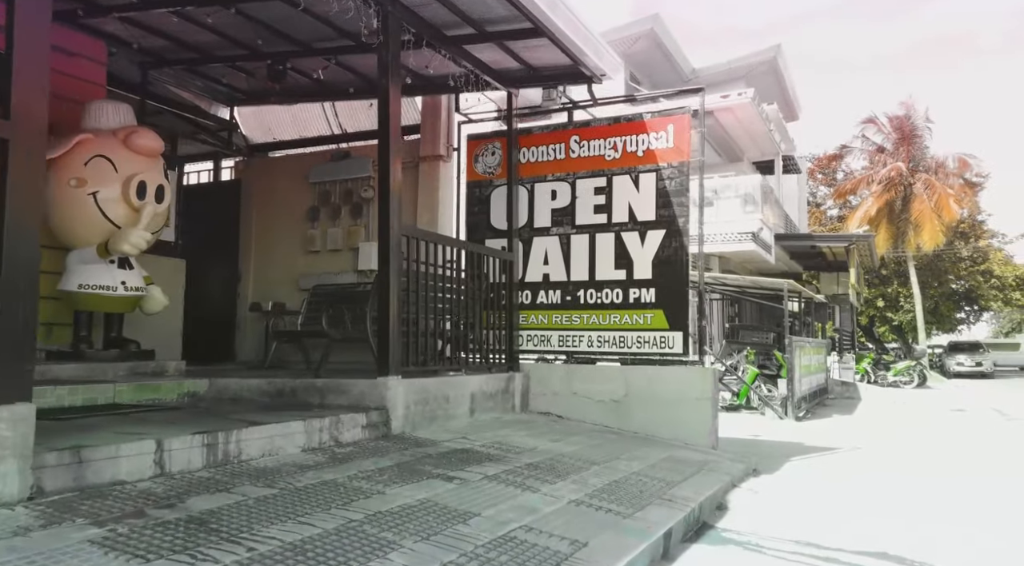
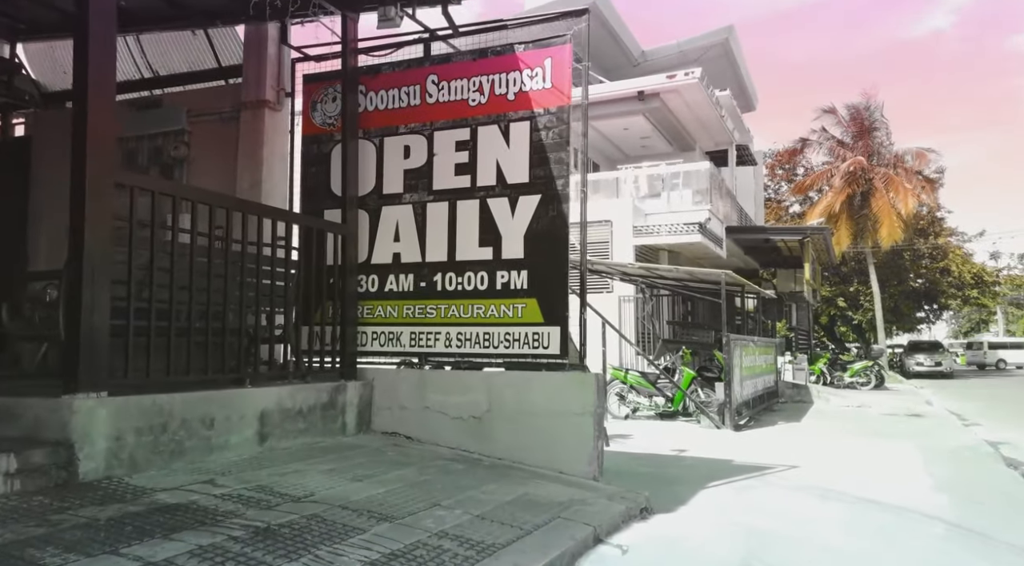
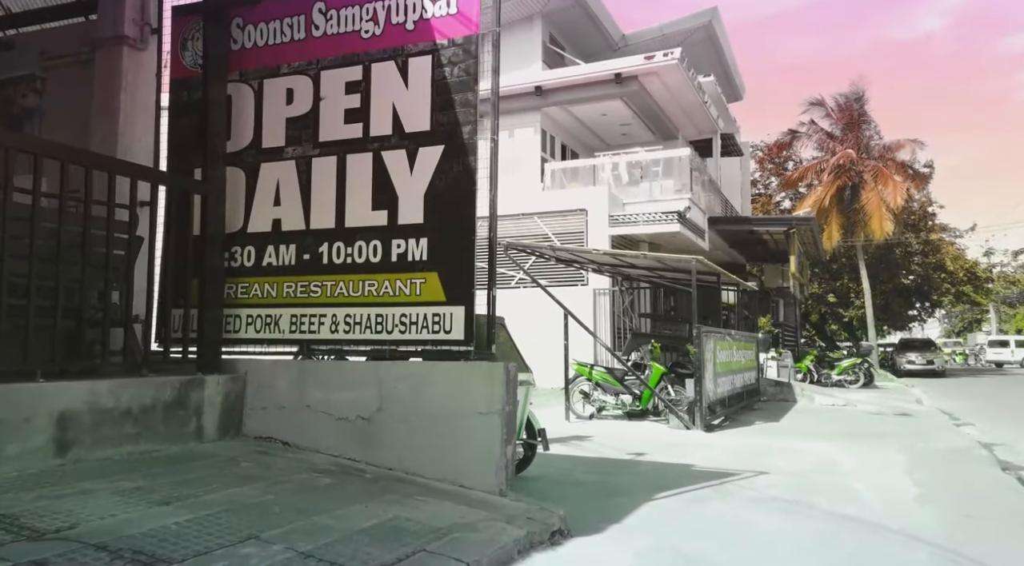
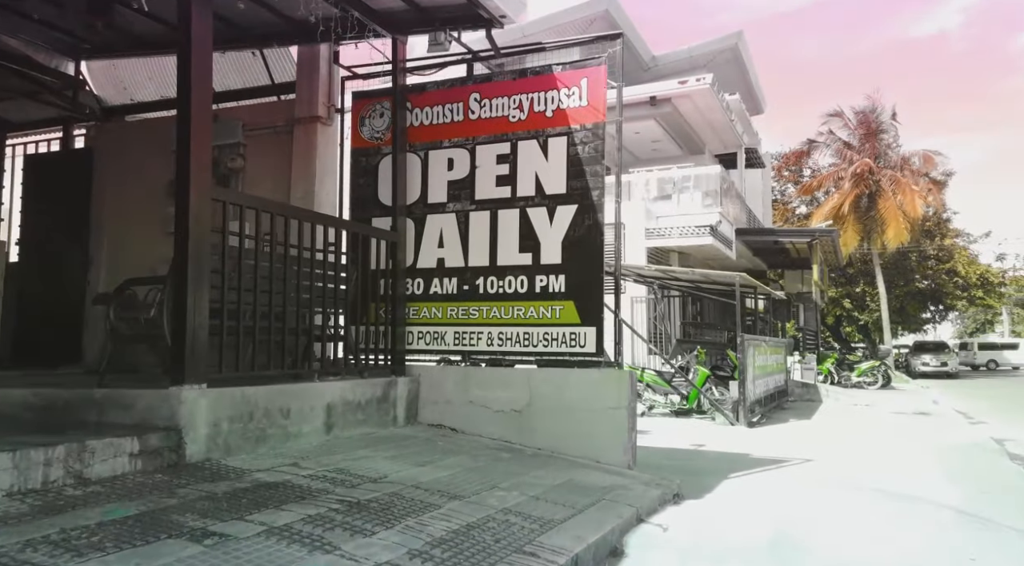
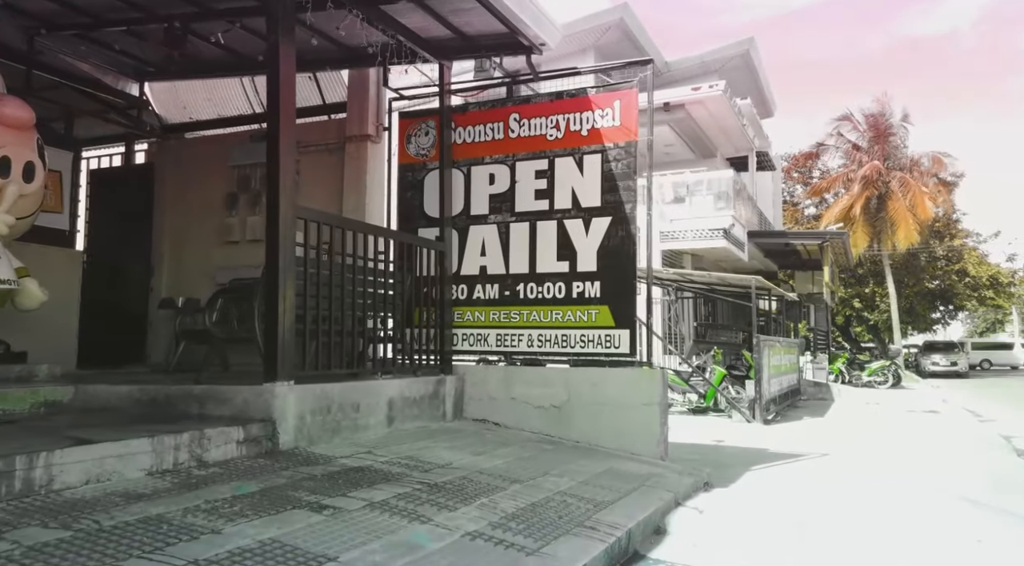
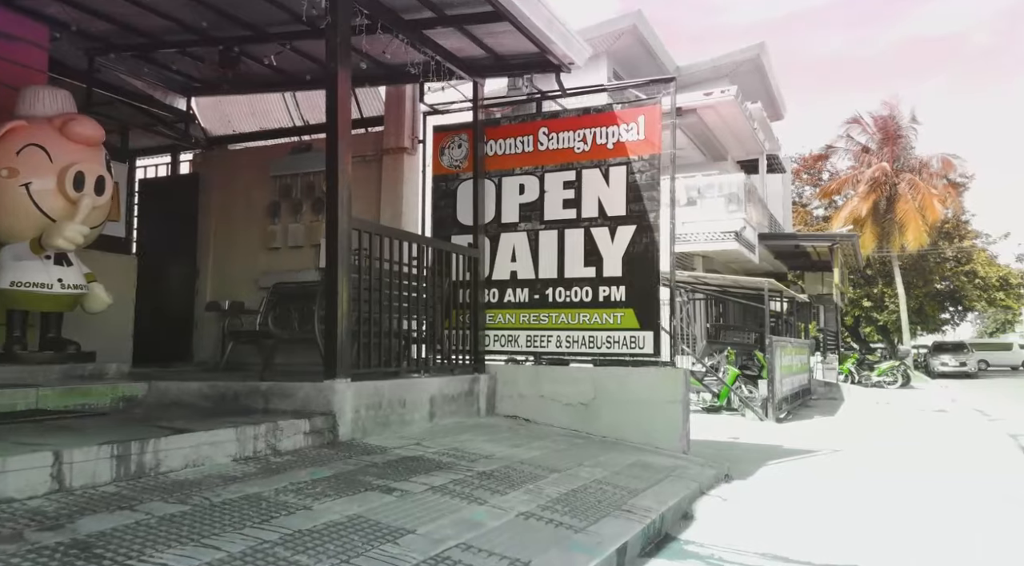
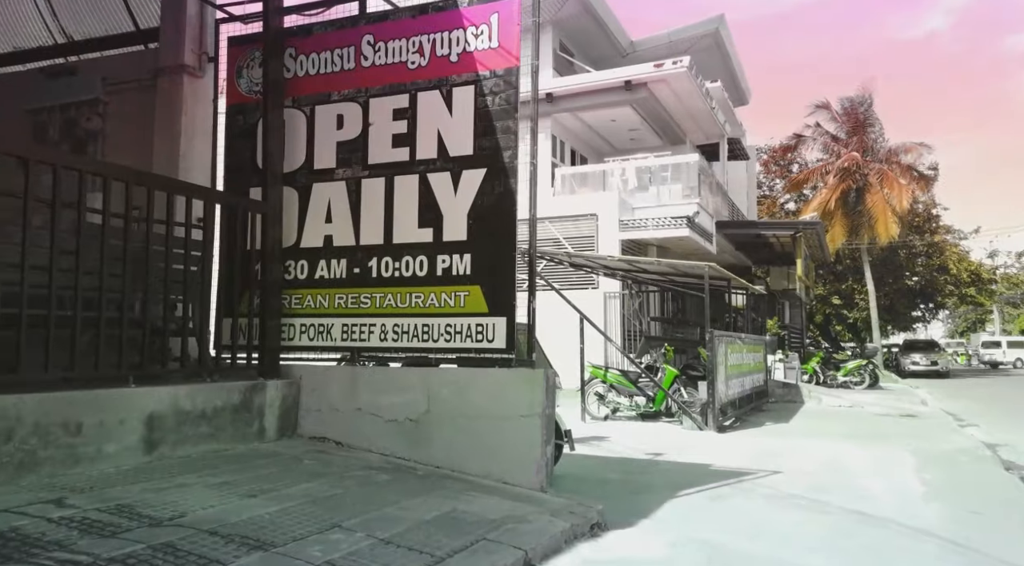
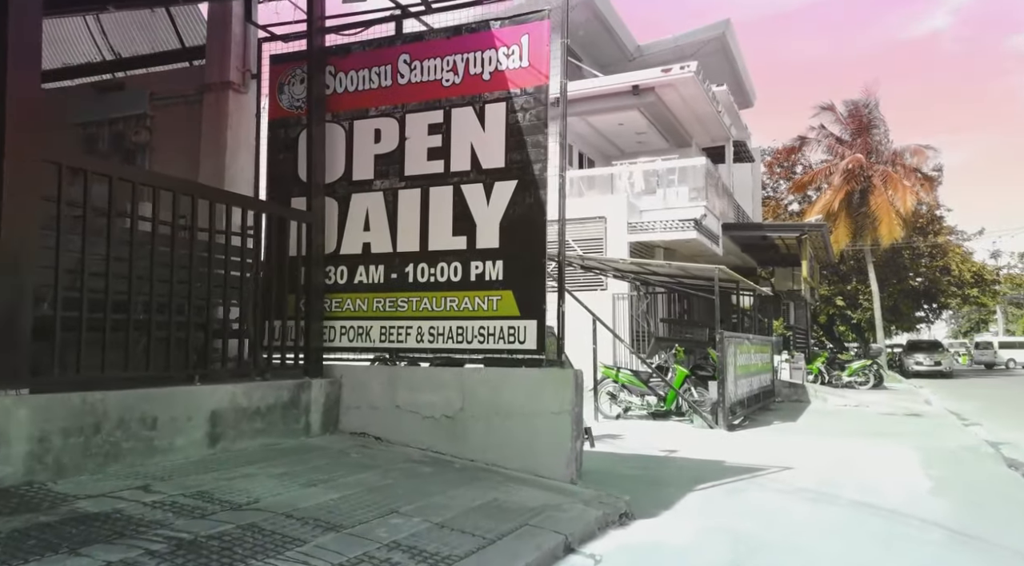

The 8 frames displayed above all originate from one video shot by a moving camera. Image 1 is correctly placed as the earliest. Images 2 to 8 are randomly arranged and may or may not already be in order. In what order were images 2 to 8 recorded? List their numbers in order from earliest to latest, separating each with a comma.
6, 5, 4, 2, 8, 7, 3
